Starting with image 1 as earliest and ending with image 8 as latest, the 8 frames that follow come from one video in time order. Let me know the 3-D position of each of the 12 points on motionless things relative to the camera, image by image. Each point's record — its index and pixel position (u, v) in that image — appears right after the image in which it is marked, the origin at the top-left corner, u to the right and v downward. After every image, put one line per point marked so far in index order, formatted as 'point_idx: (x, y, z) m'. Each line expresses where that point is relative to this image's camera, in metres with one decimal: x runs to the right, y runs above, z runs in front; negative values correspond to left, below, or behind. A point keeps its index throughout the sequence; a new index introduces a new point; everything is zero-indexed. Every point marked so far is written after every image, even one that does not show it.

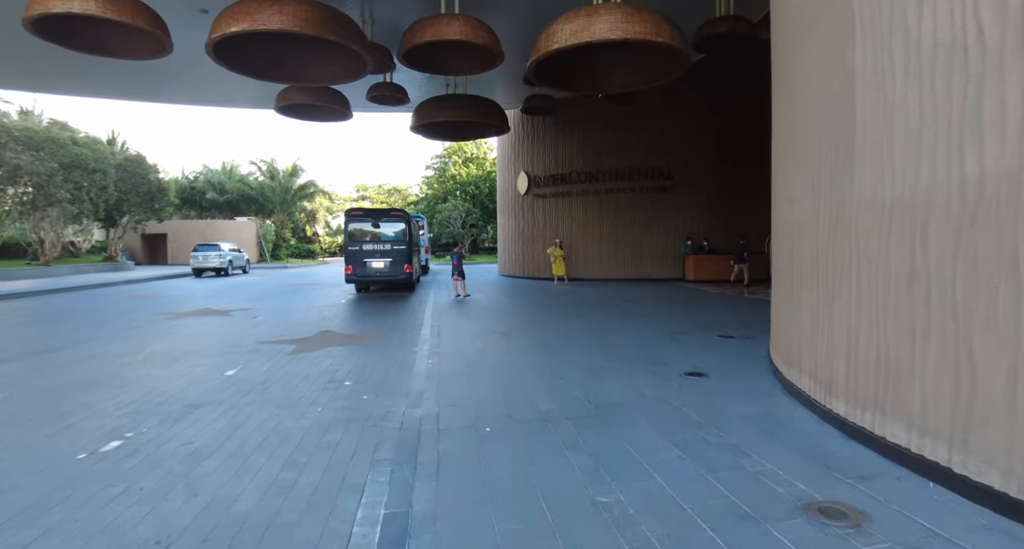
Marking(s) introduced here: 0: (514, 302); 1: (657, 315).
0: (0.0, -0.7, +12.9) m
1: (+2.7, -0.7, +9.2) m
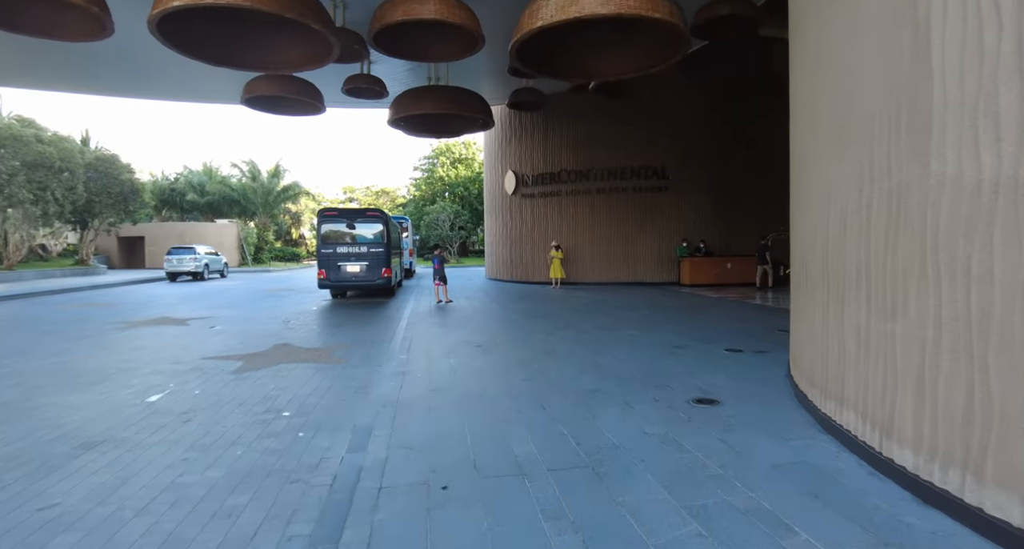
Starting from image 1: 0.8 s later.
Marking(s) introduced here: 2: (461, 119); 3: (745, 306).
0: (-0.3, -0.8, +11.9) m
1: (+2.4, -0.8, +8.2) m
2: (-1.3, +4.1, +13.2) m
3: (+4.9, -0.6, +10.5) m
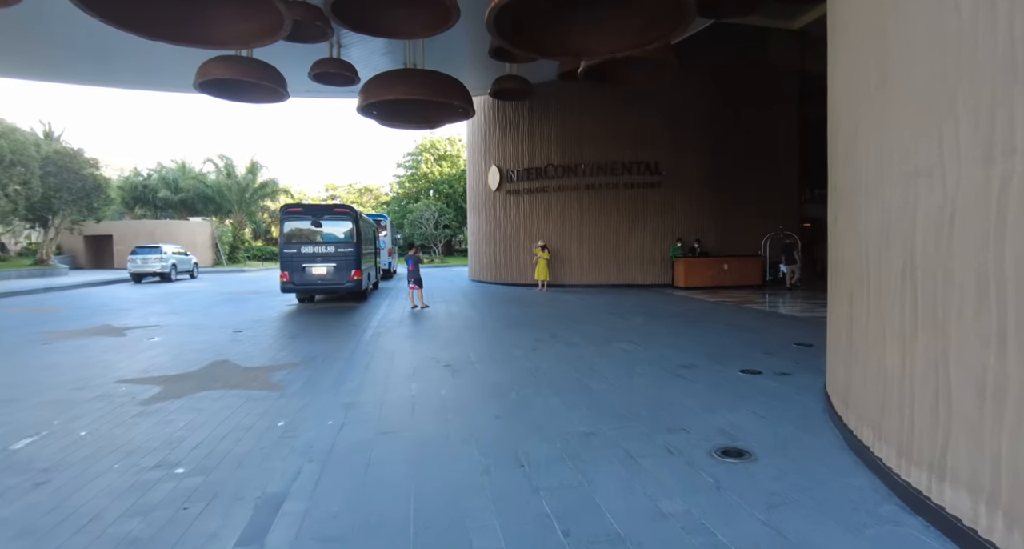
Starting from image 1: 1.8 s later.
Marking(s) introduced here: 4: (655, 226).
0: (-0.7, -0.9, +10.7) m
1: (+2.0, -0.8, +7.1) m
2: (-1.7, +4.0, +12.0) m
3: (+4.5, -0.7, +9.5) m
4: (+4.4, +1.5, +15.4) m
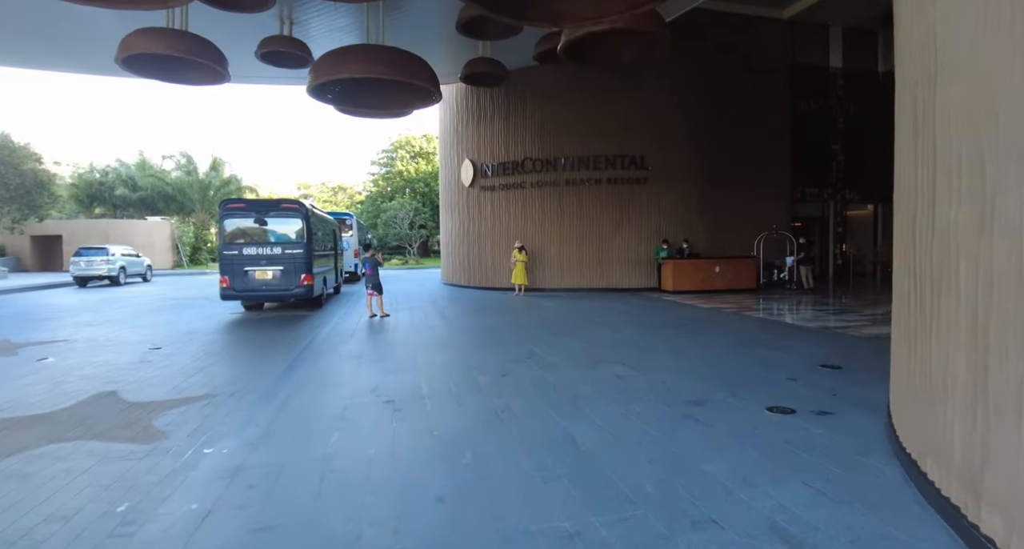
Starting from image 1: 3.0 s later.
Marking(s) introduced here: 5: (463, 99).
0: (-1.3, -1.0, +9.3) m
1: (+1.6, -0.9, +5.8) m
2: (-2.3, +3.9, +10.5) m
3: (+4.0, -0.8, +8.3) m
4: (+3.6, +1.4, +14.2) m
5: (-1.5, +5.5, +15.8) m
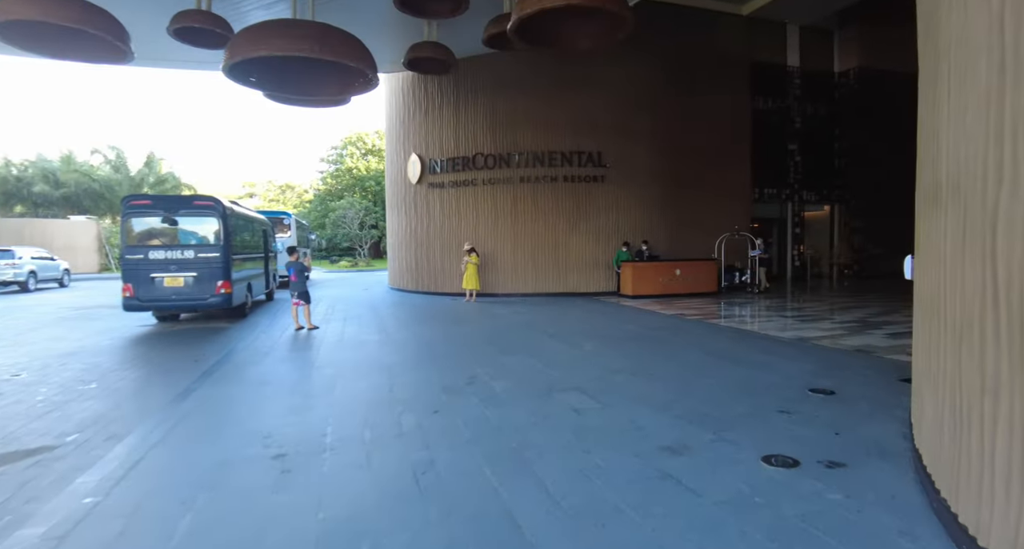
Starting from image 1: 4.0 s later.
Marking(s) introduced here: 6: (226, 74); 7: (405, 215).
0: (-2.2, -1.1, +8.2) m
1: (+1.0, -1.0, +4.9) m
2: (-3.3, +3.8, +9.3) m
3: (+3.2, -0.8, +7.6) m
4: (+2.3, +1.3, +13.4) m
5: (-3.0, +5.4, +14.6) m
6: (-5.2, +3.6, +9.0) m
7: (-3.2, +1.8, +14.8) m
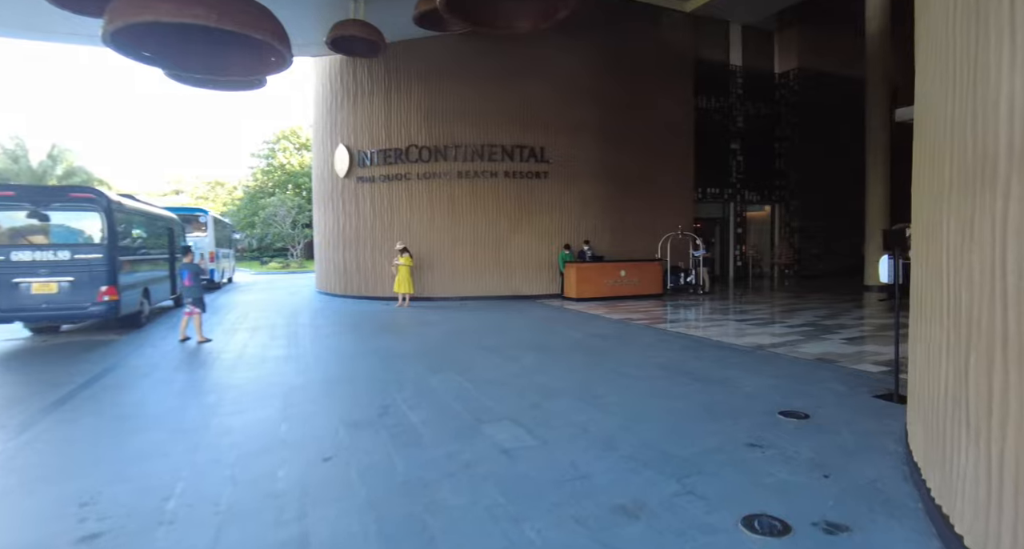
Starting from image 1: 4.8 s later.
0: (-3.1, -1.1, +7.1) m
1: (+0.4, -1.0, +4.2) m
2: (-4.4, +3.7, +8.1) m
3: (+2.3, -0.9, +7.0) m
4: (+0.8, +1.3, +12.7) m
5: (-4.6, +5.3, +13.4) m
6: (-6.3, +3.6, +7.5) m
7: (-4.8, +1.7, +13.6) m
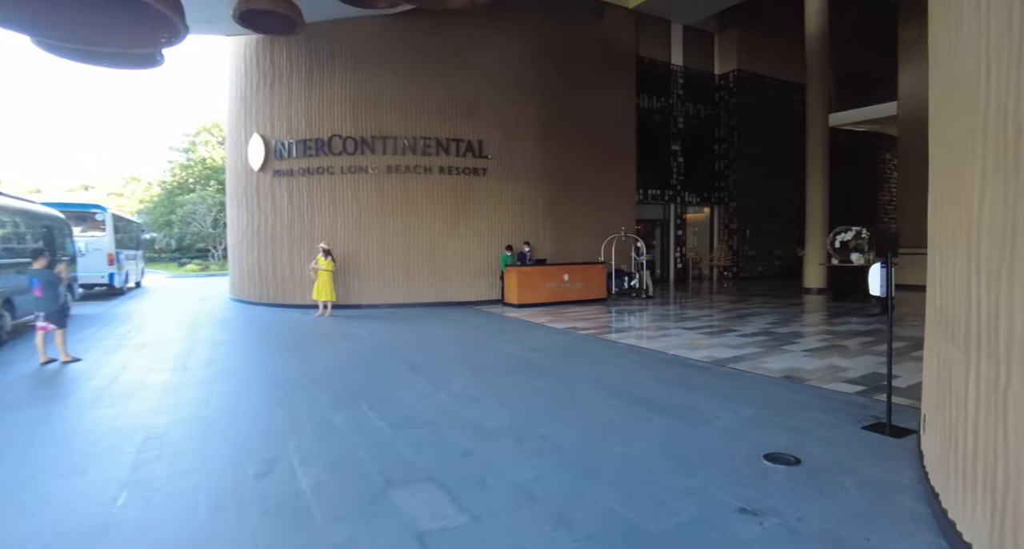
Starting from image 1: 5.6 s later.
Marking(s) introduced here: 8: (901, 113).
0: (-3.9, -1.2, +5.8) m
1: (-0.1, -1.1, +3.3) m
2: (-5.4, +3.6, +6.7) m
3: (+1.4, -0.9, +6.4) m
4: (-0.7, +1.2, +11.9) m
5: (-6.2, +5.2, +12.0) m
6: (-7.1, +3.4, +5.9) m
7: (-6.4, +1.6, +12.1) m
8: (+9.5, +3.9, +12.2) m
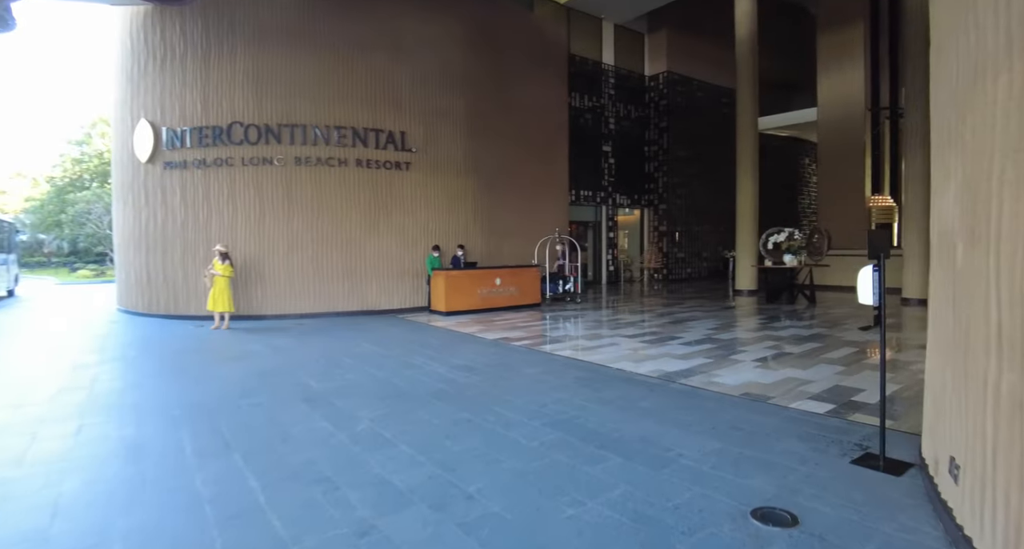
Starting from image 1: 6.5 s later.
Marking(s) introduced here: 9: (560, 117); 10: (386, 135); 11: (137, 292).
0: (-4.6, -1.3, +4.4) m
1: (-0.5, -1.2, +2.5) m
2: (-6.2, +3.5, +5.1) m
3: (+0.6, -1.0, +5.7) m
4: (-2.3, +1.1, +10.9) m
5: (-7.8, +5.0, +10.2) m
6: (-7.9, +3.3, +4.1) m
7: (-7.9, +1.4, +10.3) m
8: (+7.7, +3.9, +12.6) m
9: (+1.3, +4.2, +13.4) m
10: (-2.6, +2.9, +10.6) m
11: (-7.9, -0.4, +10.5) m
